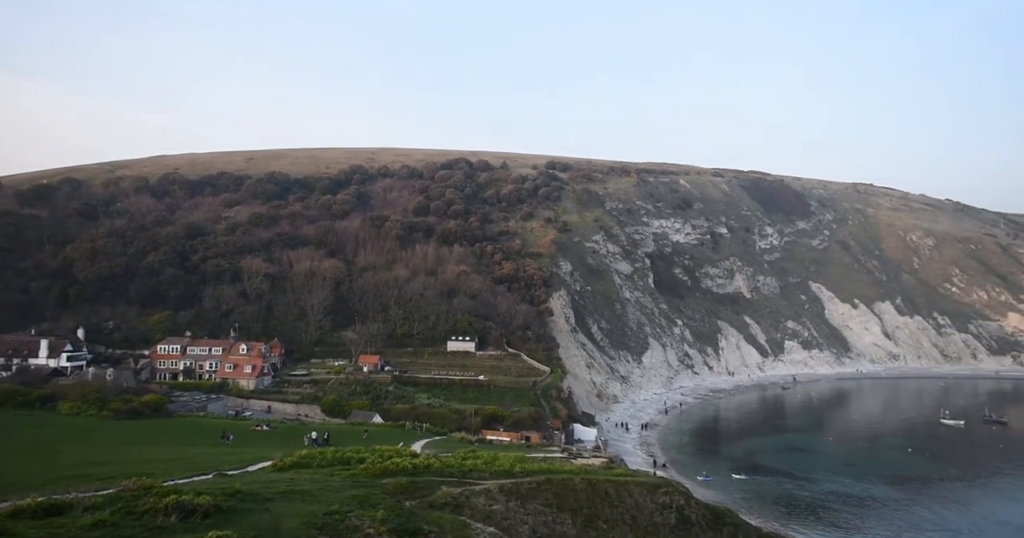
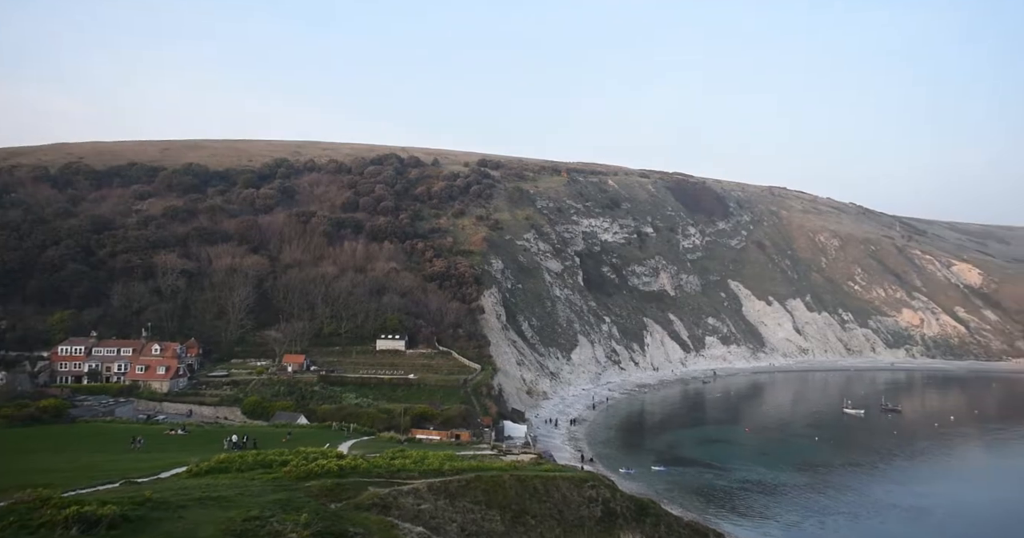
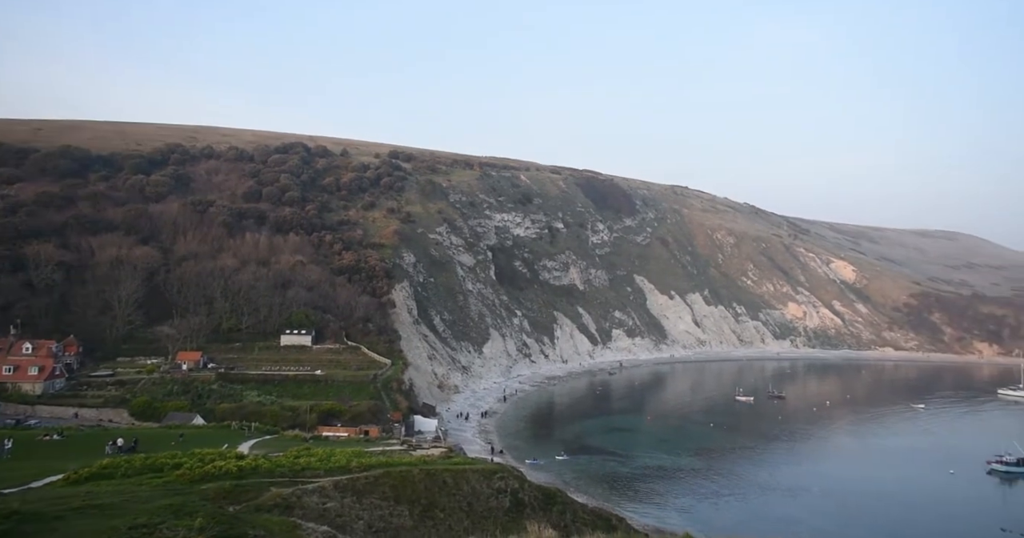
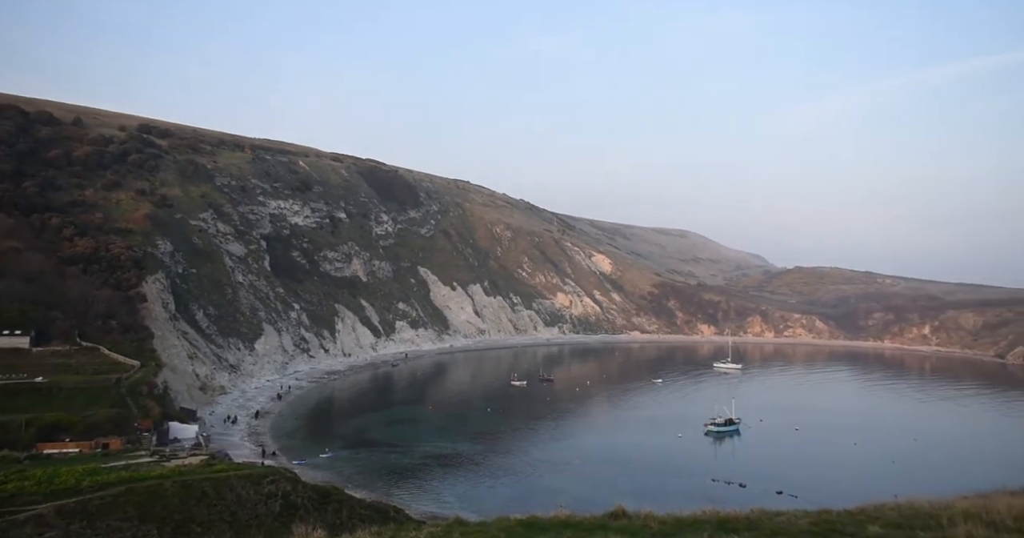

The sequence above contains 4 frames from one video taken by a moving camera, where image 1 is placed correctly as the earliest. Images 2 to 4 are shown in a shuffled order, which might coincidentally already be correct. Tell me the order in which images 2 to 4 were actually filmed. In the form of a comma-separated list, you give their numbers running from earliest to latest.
2, 3, 4
